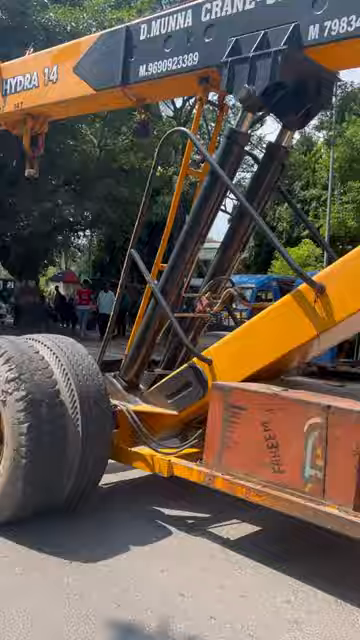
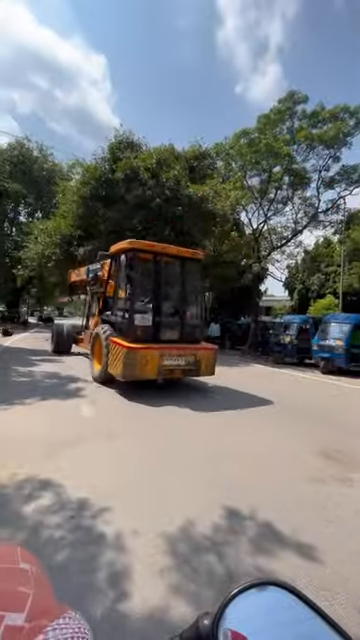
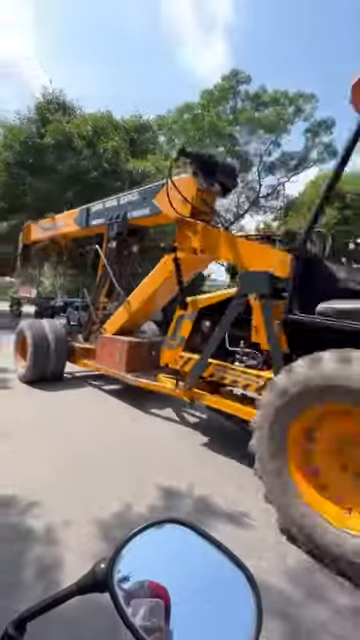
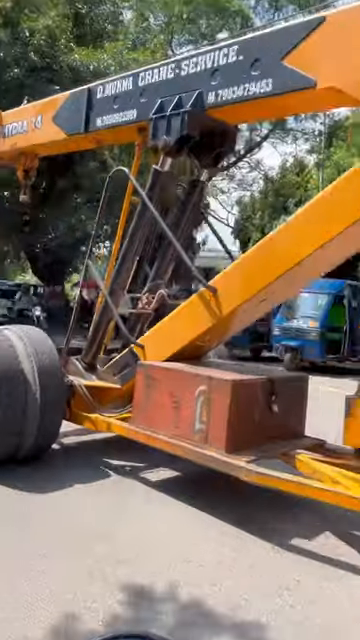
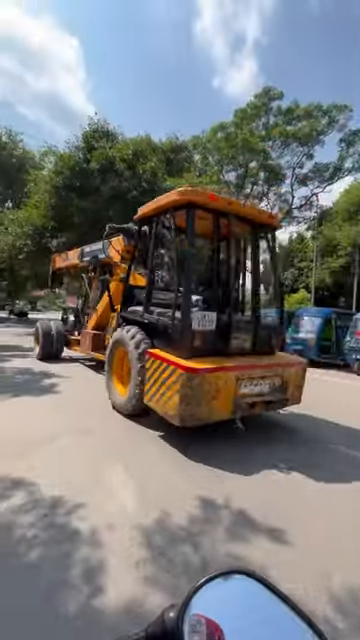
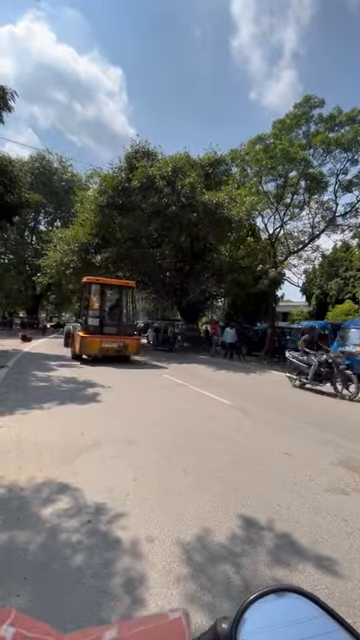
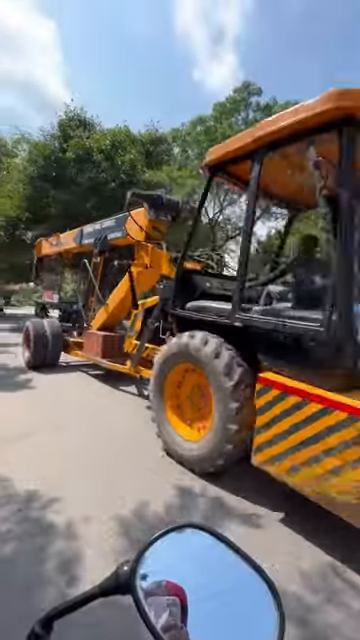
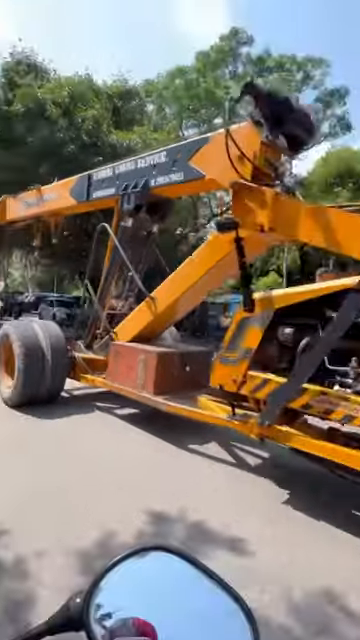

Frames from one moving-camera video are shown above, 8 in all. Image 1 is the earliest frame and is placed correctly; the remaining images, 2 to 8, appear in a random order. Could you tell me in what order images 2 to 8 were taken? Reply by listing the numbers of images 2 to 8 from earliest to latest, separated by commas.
4, 8, 3, 7, 5, 2, 6
